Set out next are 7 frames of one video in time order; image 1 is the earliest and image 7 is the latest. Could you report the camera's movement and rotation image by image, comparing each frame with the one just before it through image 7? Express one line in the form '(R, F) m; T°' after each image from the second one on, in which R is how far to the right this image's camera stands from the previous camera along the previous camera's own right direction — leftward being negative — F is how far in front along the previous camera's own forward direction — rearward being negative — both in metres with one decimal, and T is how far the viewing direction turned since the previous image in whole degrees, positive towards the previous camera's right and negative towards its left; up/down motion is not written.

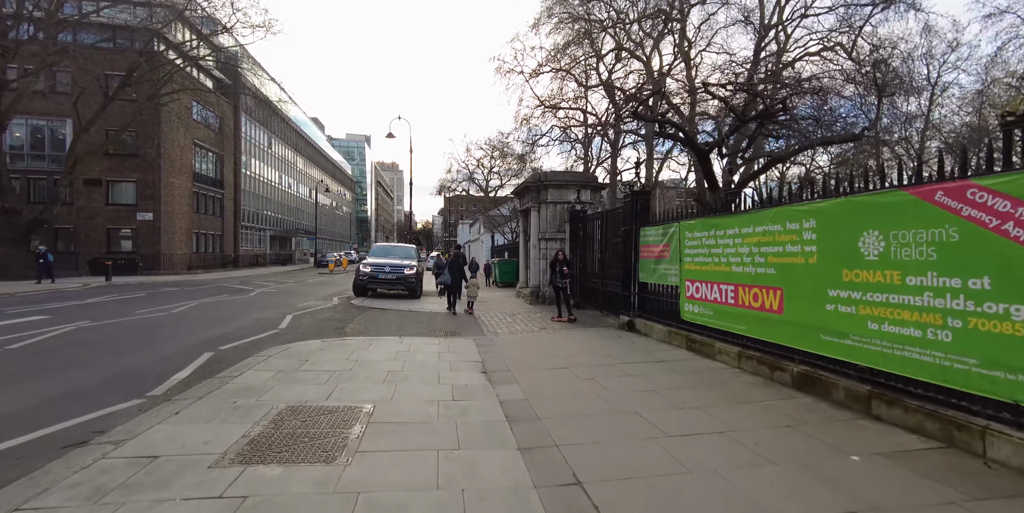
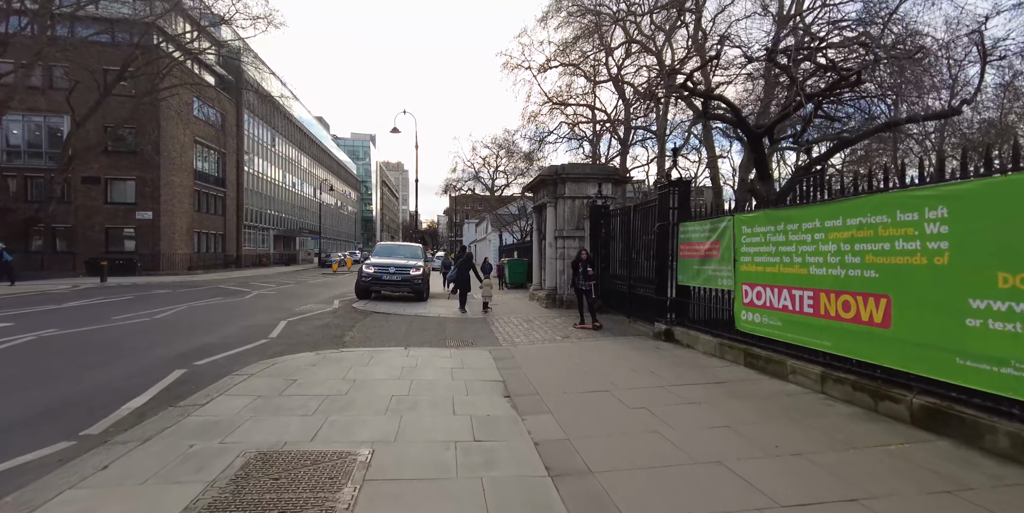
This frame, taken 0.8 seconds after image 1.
(-0.3, +1.2) m; -1°
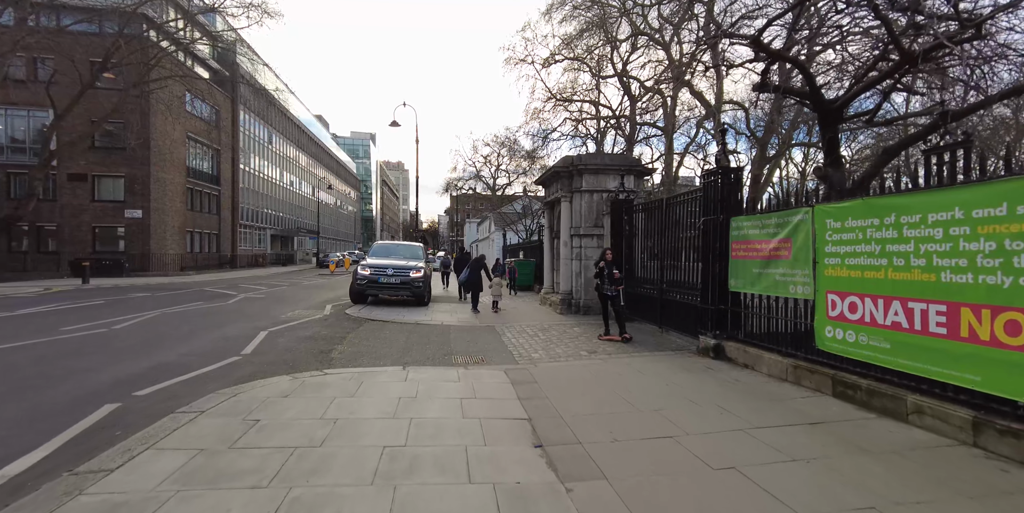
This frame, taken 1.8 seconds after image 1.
(-0.3, +1.4) m; 0°
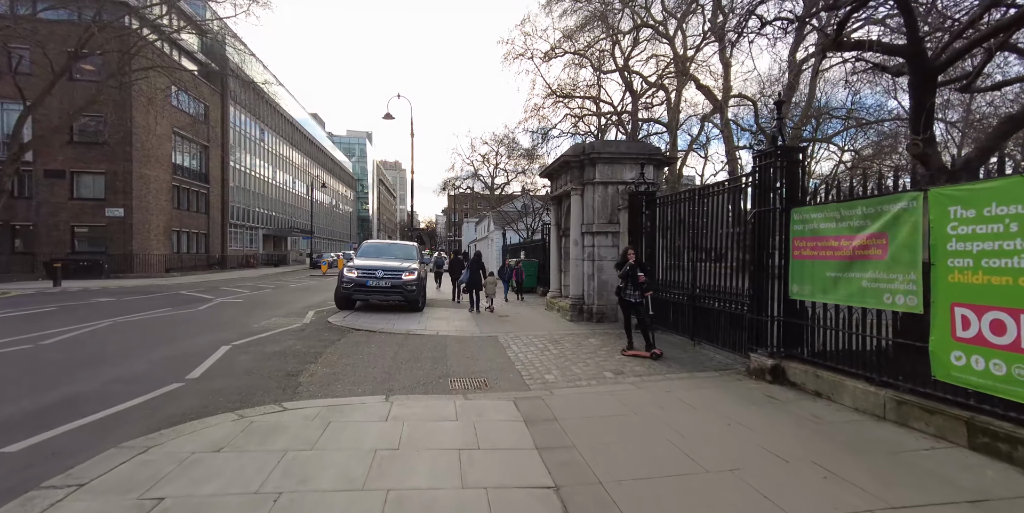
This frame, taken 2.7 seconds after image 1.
(-0.2, +1.4) m; 0°
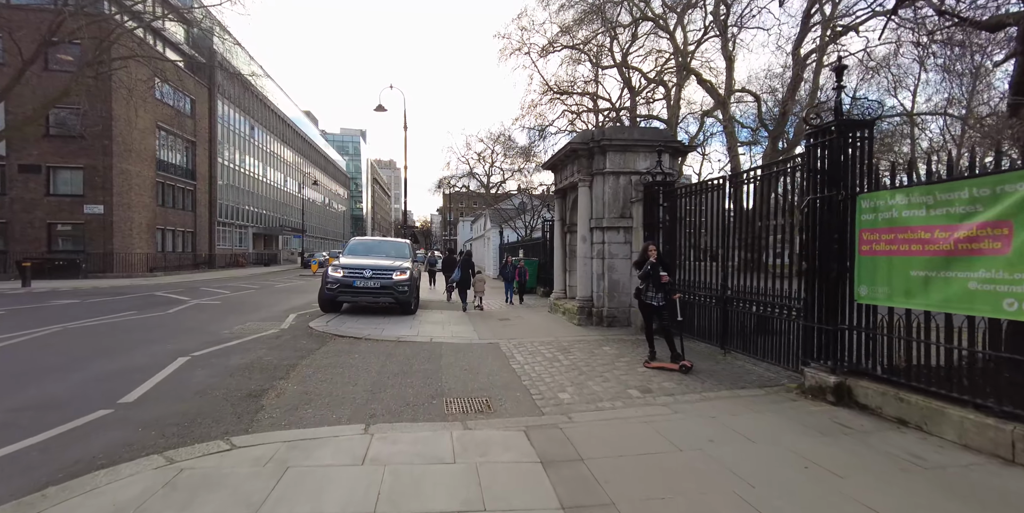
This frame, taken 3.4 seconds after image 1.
(-0.1, +1.1) m; +1°
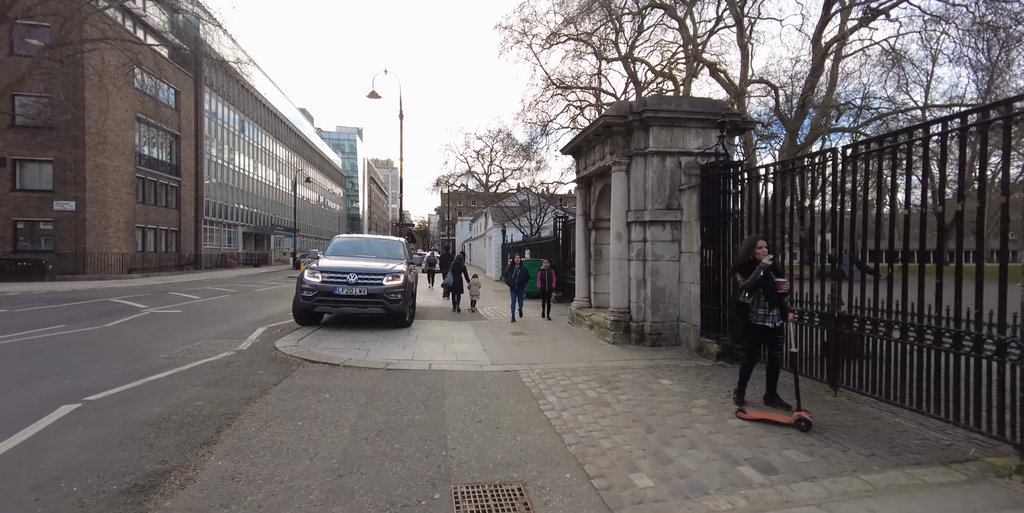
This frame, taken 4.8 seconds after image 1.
(-0.4, +2.0) m; 0°
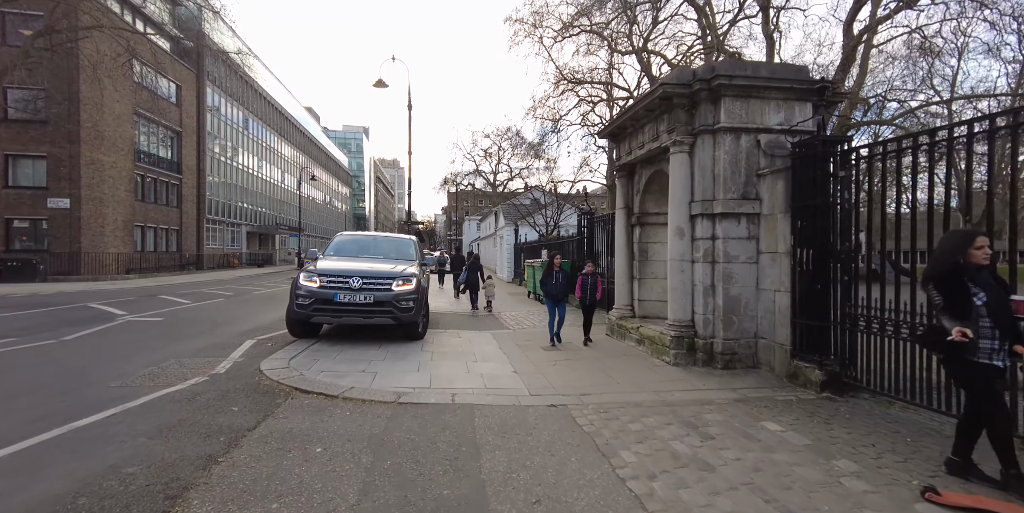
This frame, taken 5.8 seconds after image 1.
(-0.5, +1.5) m; -1°
